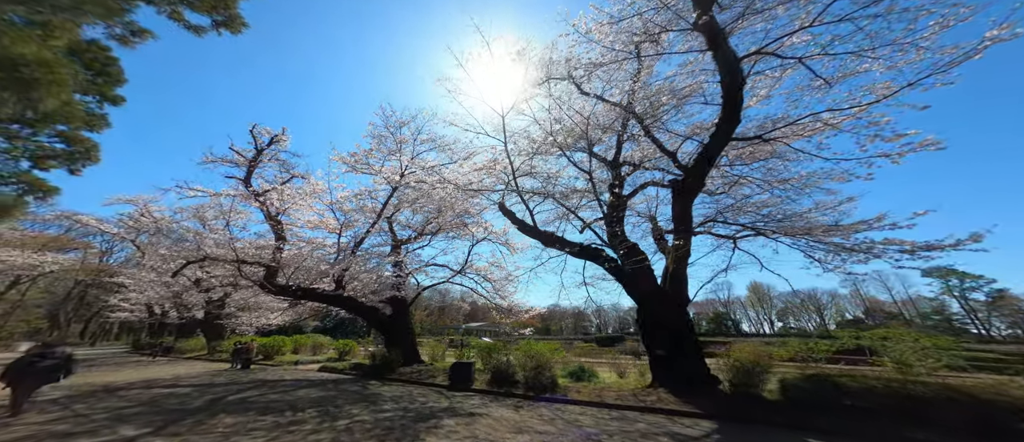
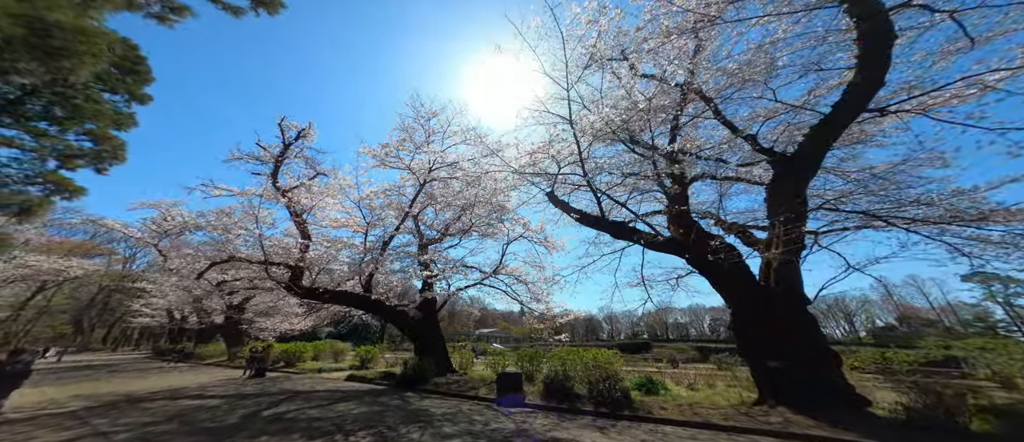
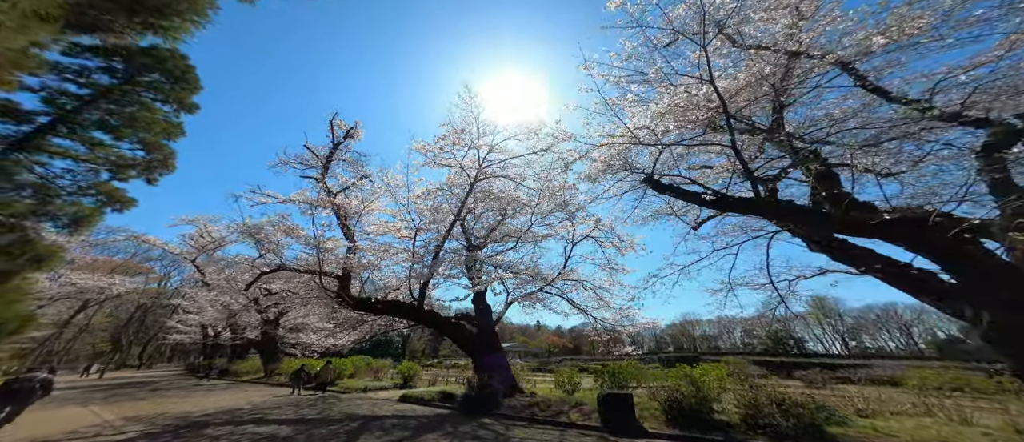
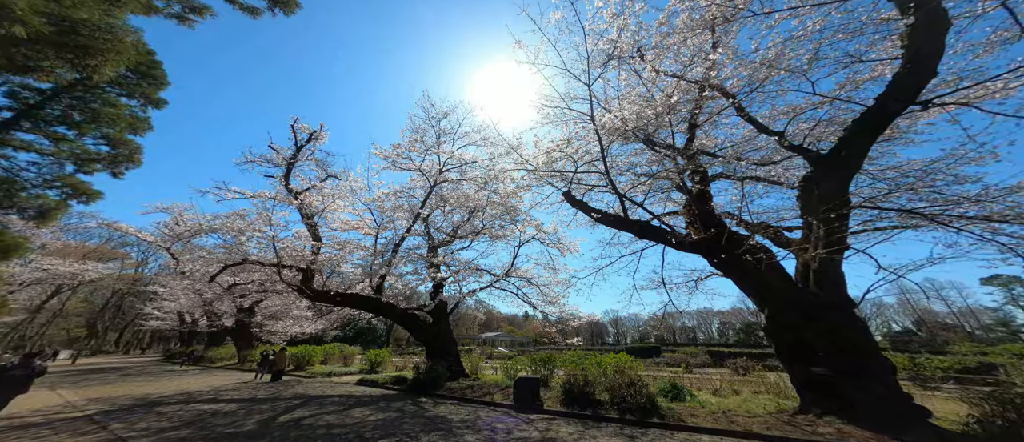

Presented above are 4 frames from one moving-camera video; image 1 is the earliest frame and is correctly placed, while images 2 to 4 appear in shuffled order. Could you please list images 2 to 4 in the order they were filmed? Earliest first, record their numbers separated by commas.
2, 4, 3
